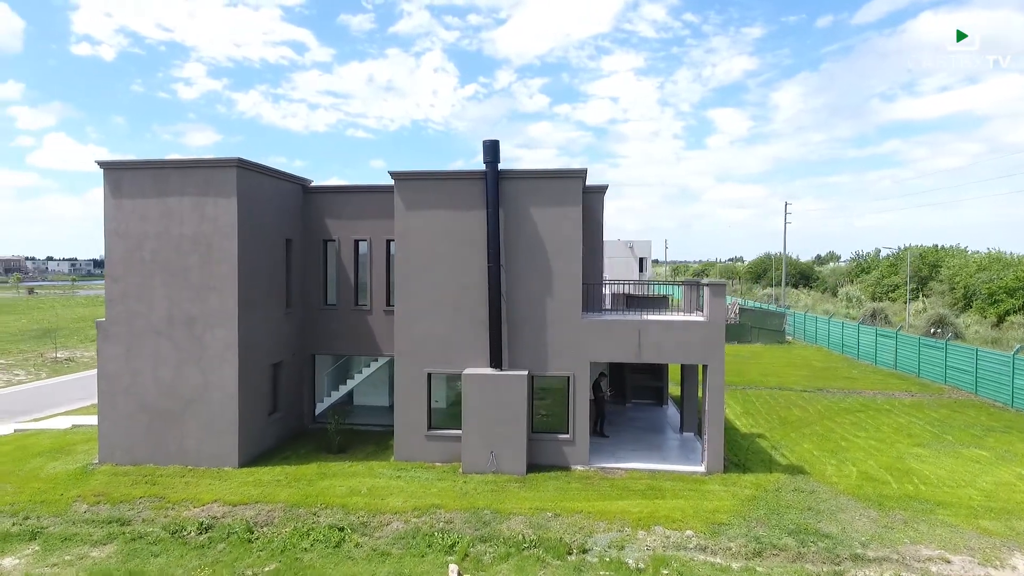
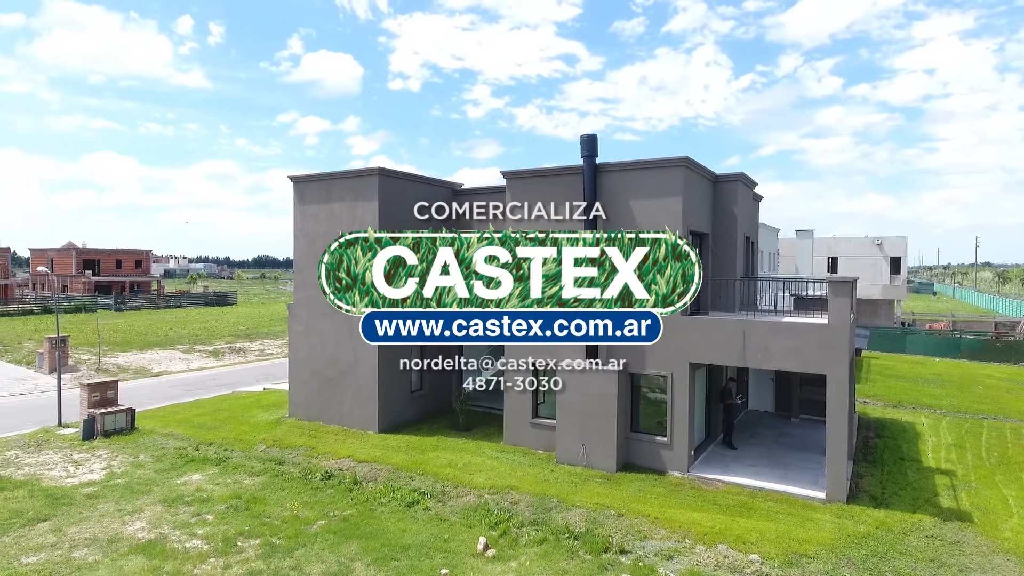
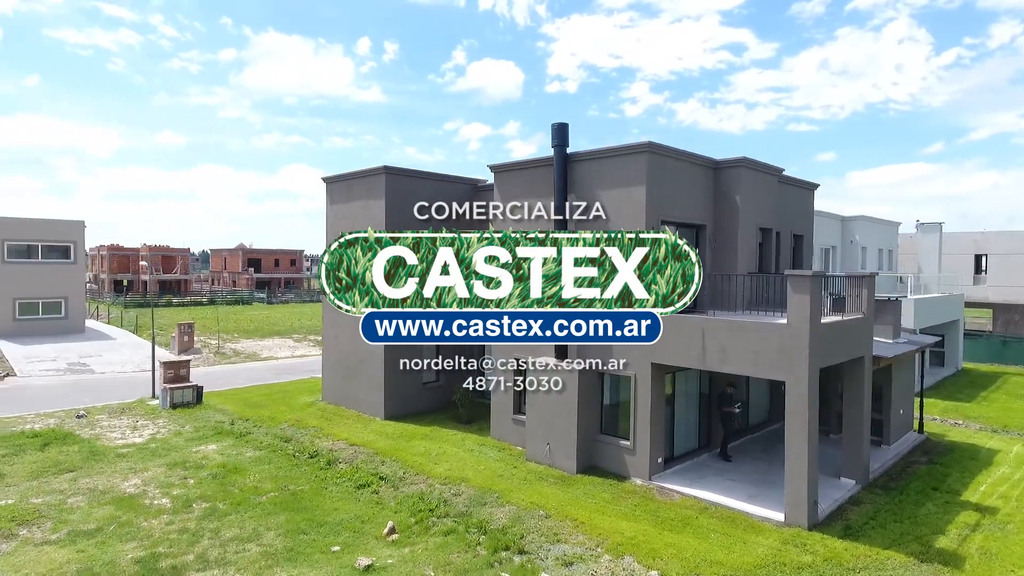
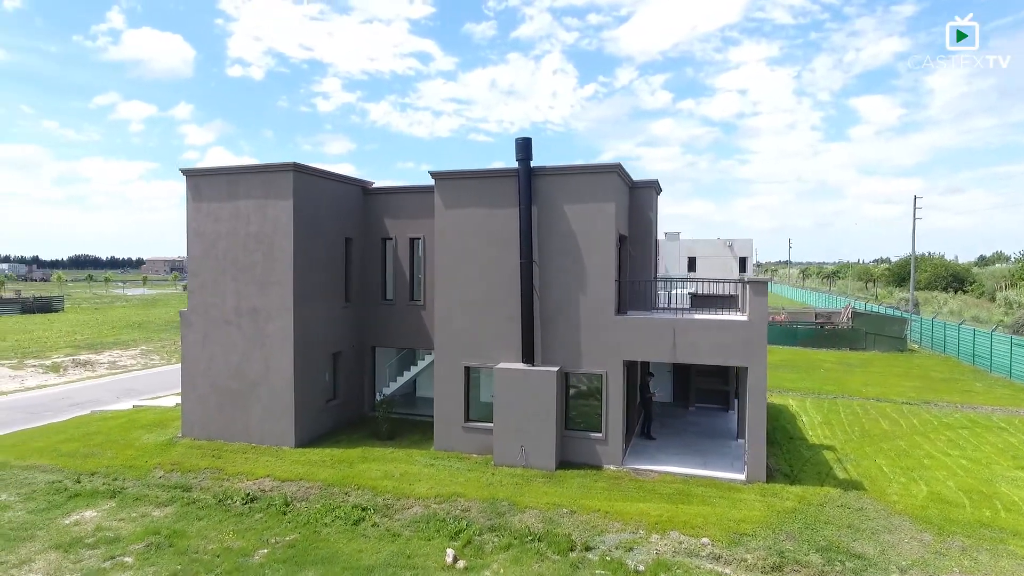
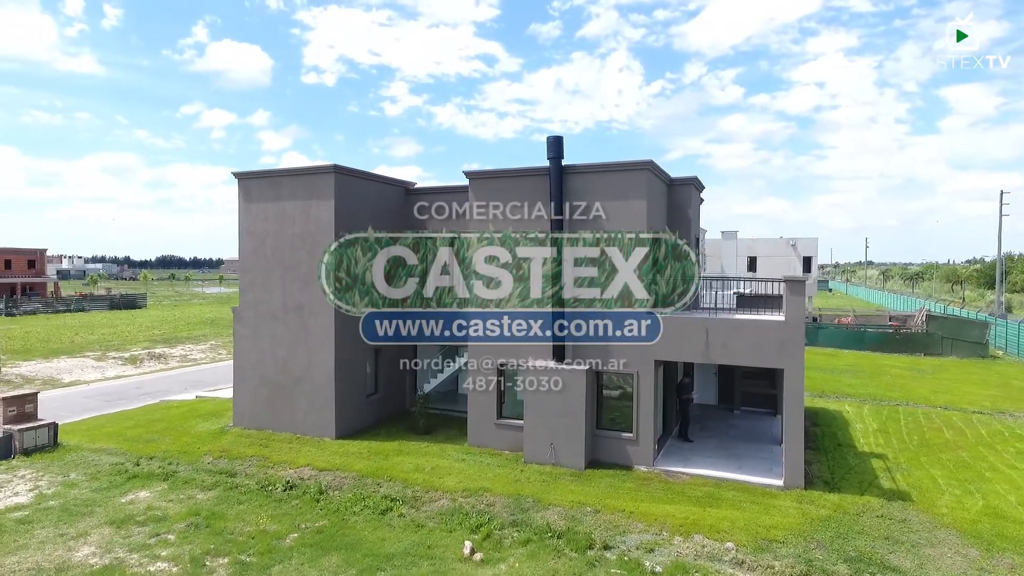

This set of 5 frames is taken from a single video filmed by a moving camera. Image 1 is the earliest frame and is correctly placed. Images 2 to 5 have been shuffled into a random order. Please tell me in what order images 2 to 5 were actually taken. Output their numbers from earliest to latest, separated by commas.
4, 5, 2, 3
